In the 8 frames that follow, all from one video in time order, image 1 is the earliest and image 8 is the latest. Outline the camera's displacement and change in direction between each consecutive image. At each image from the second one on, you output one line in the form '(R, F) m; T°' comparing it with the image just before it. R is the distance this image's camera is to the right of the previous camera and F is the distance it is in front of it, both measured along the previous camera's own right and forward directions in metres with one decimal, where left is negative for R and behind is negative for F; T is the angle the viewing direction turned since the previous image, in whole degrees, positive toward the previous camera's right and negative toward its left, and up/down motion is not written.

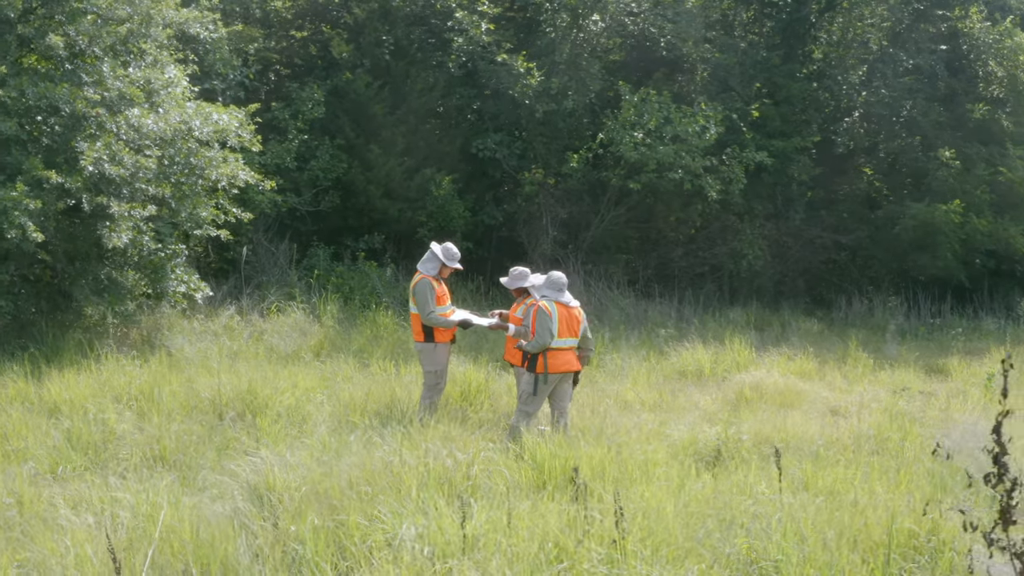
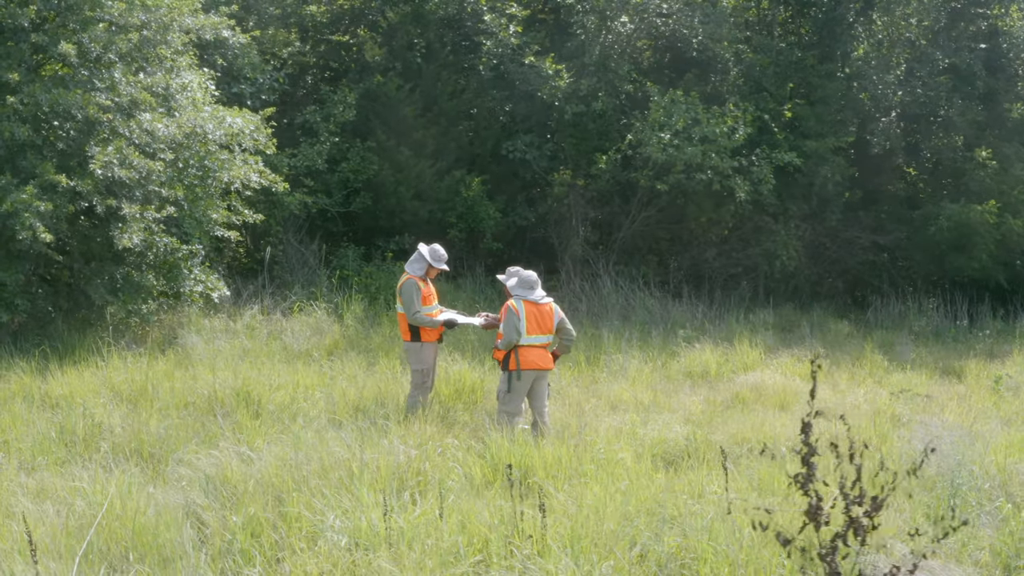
(+0.5, -0.1) m; -3°
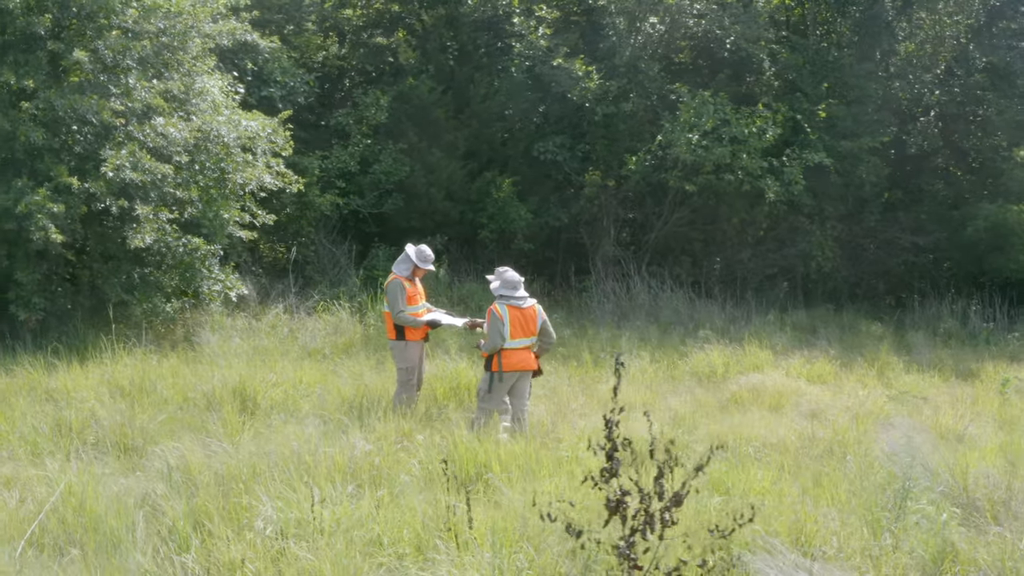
(+0.5, -0.1) m; -3°
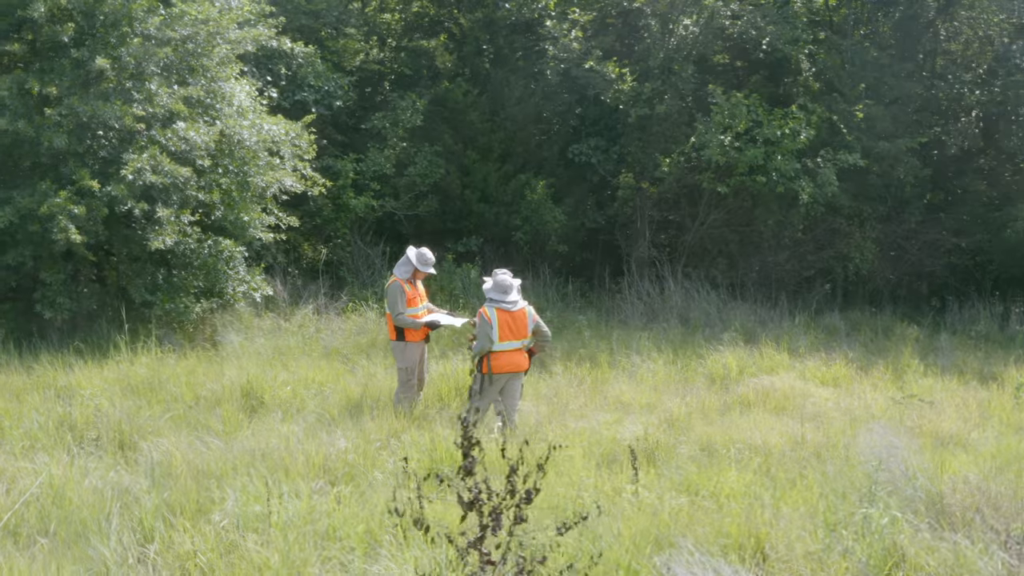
(+0.4, -0.1) m; -3°
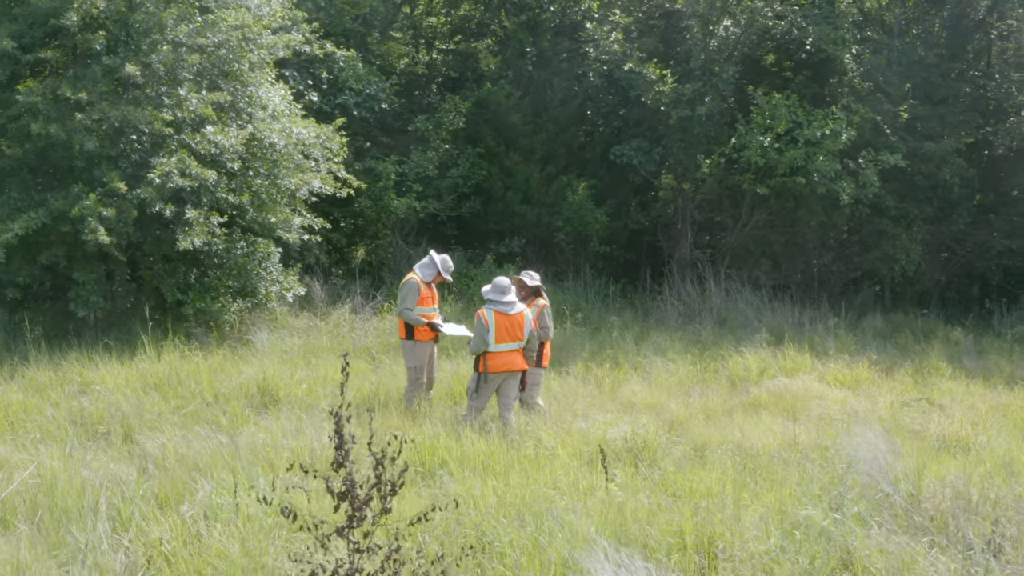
(+0.4, -0.1) m; -3°
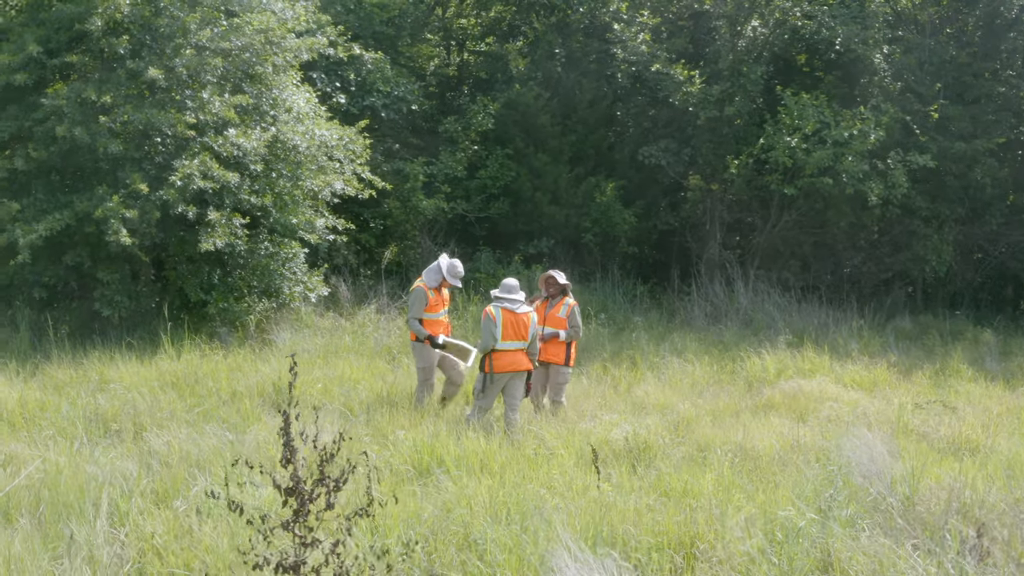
(+0.2, 0.0) m; -2°
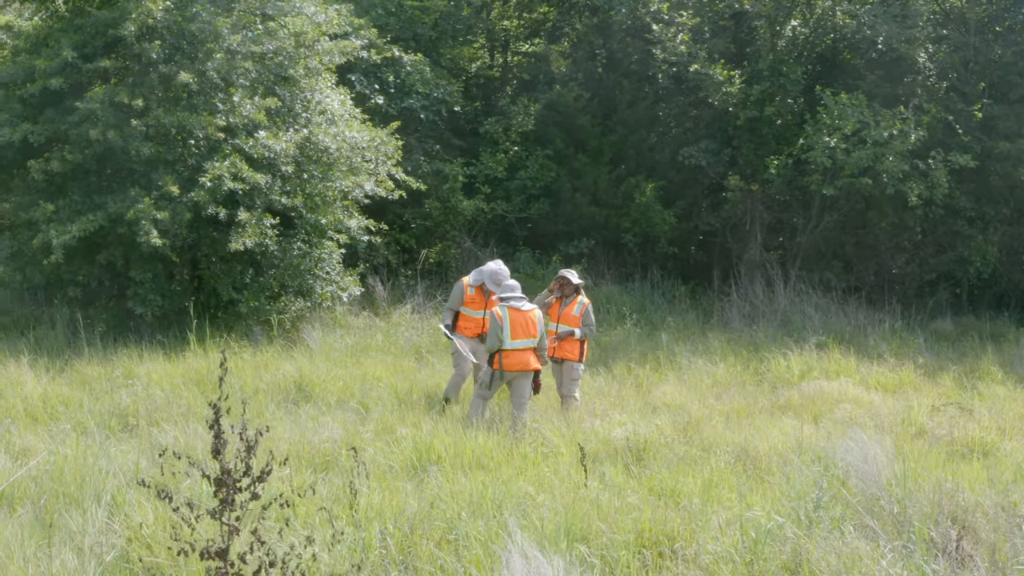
(+0.3, -0.1) m; -3°
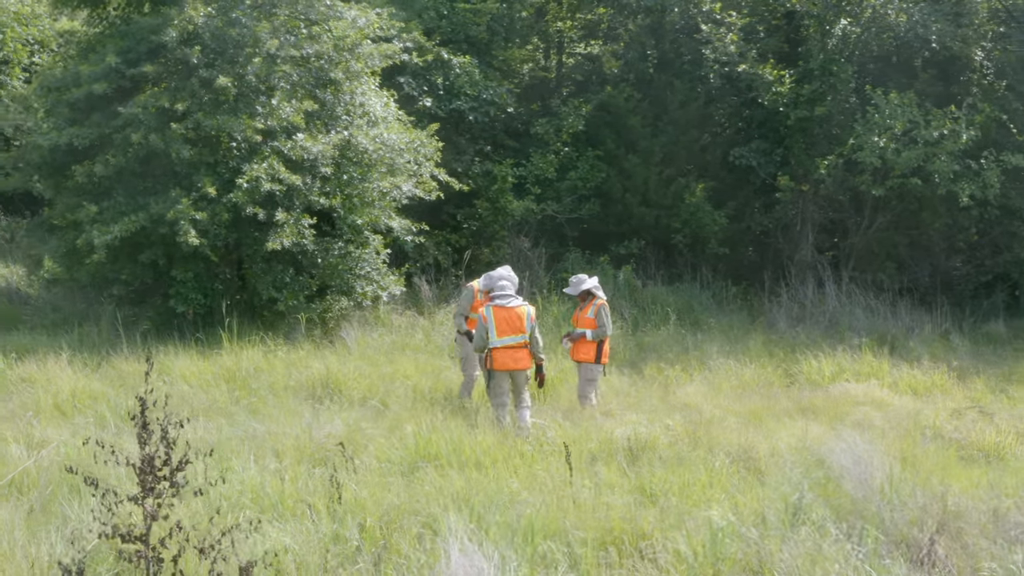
(+0.4, -0.1) m; -4°
